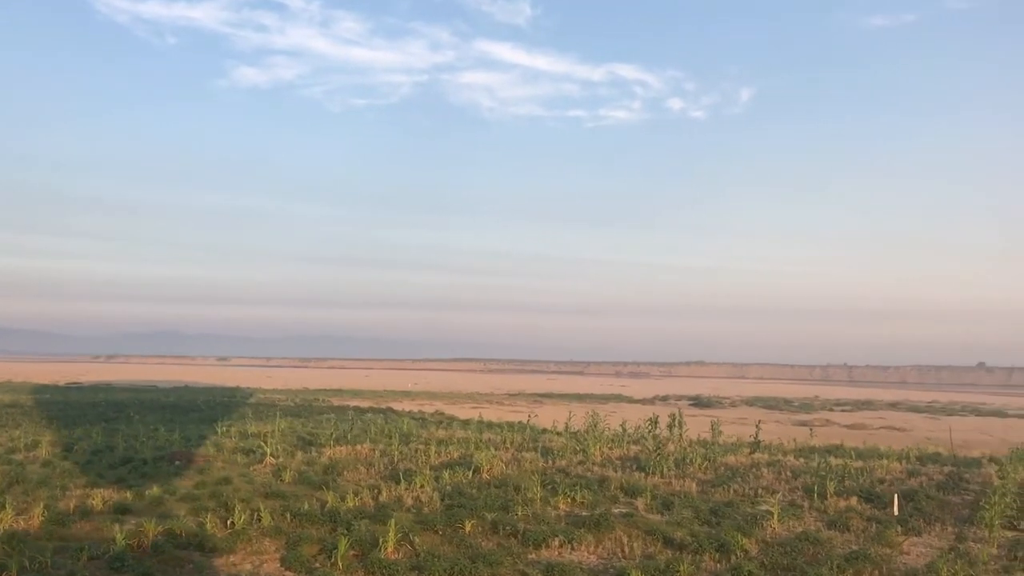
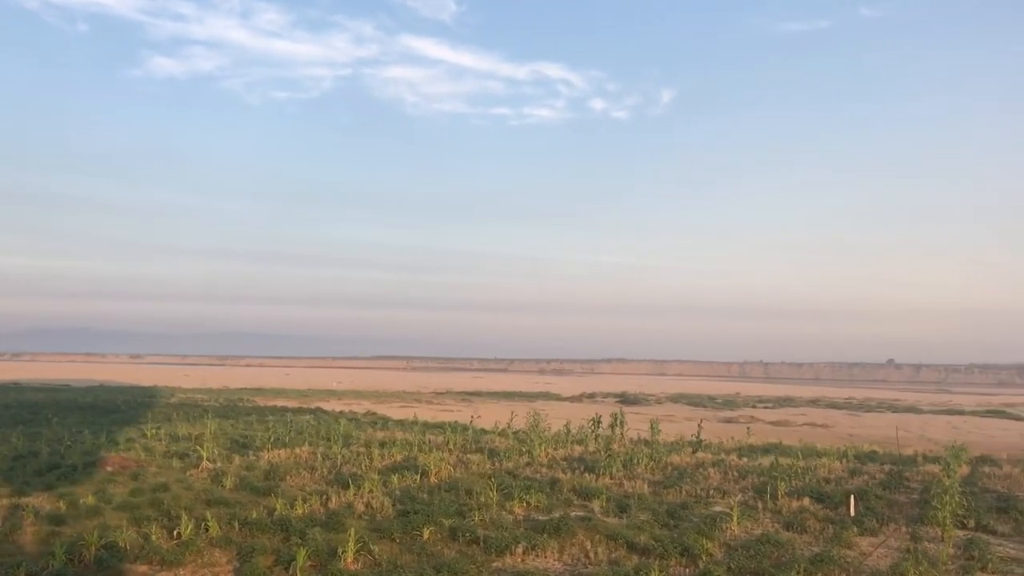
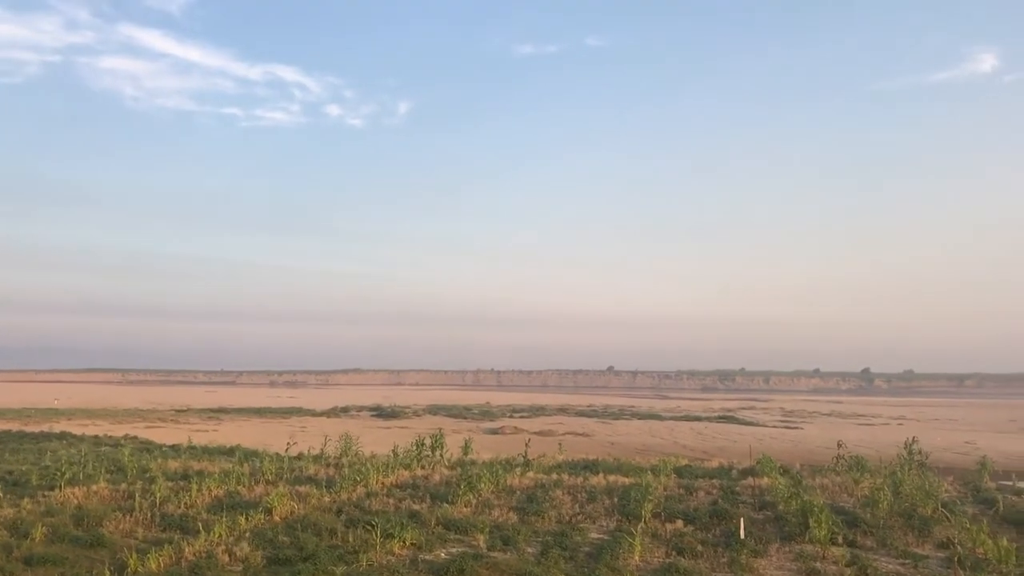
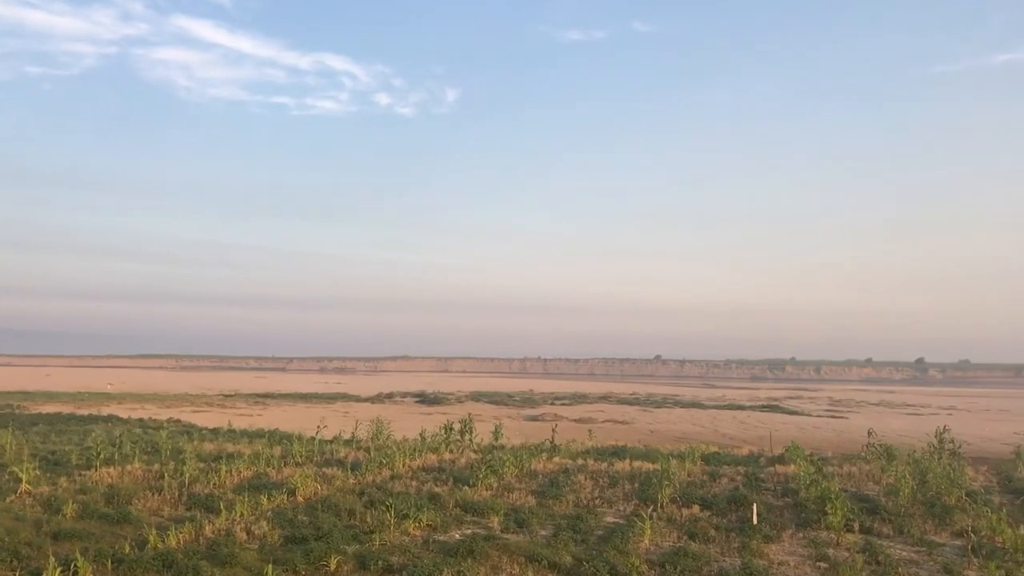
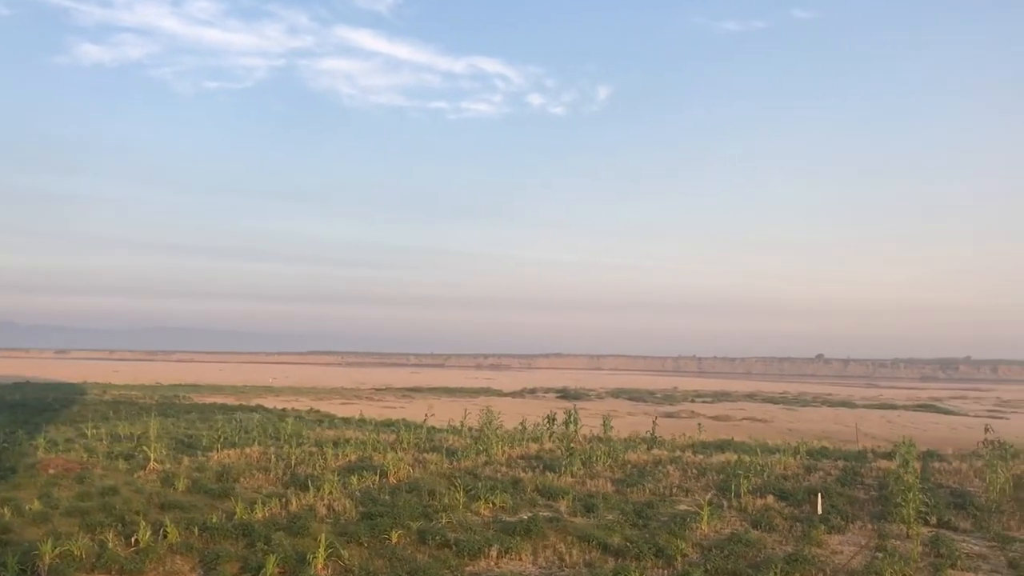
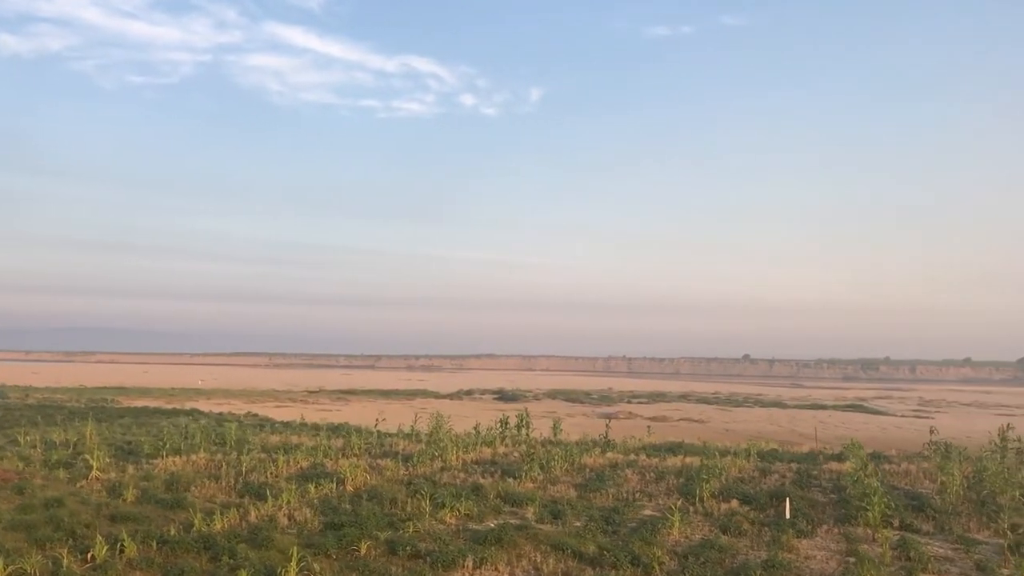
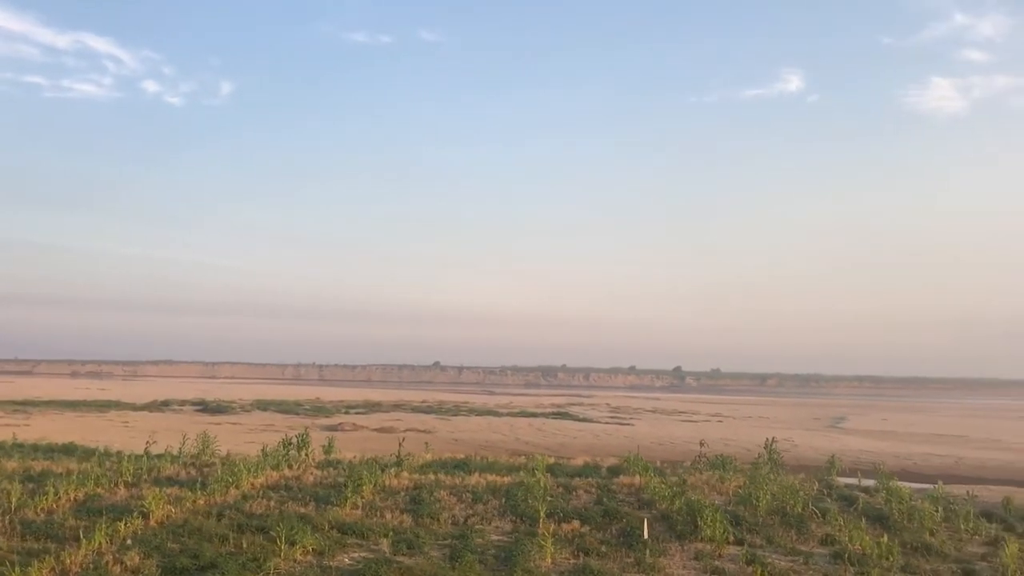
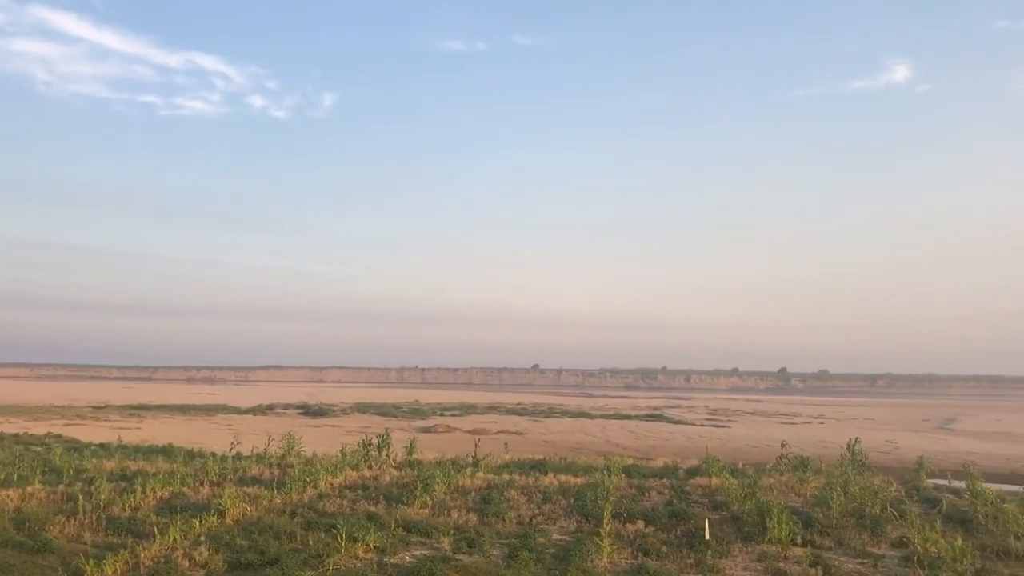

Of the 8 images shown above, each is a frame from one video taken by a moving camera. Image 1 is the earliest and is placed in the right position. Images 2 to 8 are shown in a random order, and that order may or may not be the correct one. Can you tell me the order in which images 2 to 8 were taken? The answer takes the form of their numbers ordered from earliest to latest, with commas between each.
2, 5, 6, 4, 3, 8, 7
